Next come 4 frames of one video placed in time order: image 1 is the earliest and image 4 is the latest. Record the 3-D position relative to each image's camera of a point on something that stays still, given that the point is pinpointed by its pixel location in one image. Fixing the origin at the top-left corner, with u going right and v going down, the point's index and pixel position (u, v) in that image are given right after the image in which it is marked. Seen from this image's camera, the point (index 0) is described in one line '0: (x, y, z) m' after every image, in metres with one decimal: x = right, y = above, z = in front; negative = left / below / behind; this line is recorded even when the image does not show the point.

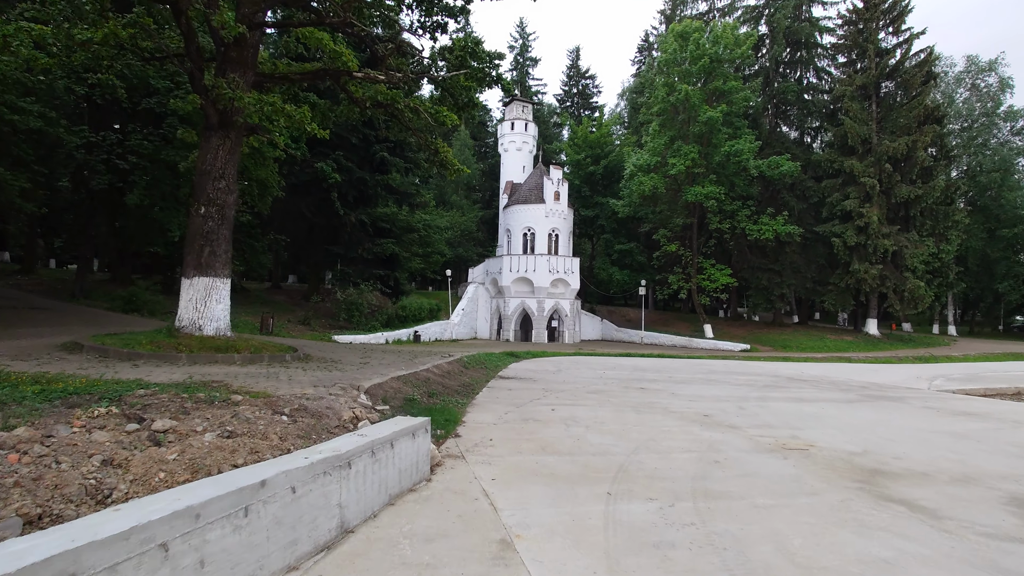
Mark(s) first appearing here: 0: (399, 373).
0: (-2.0, -1.5, +10.0) m
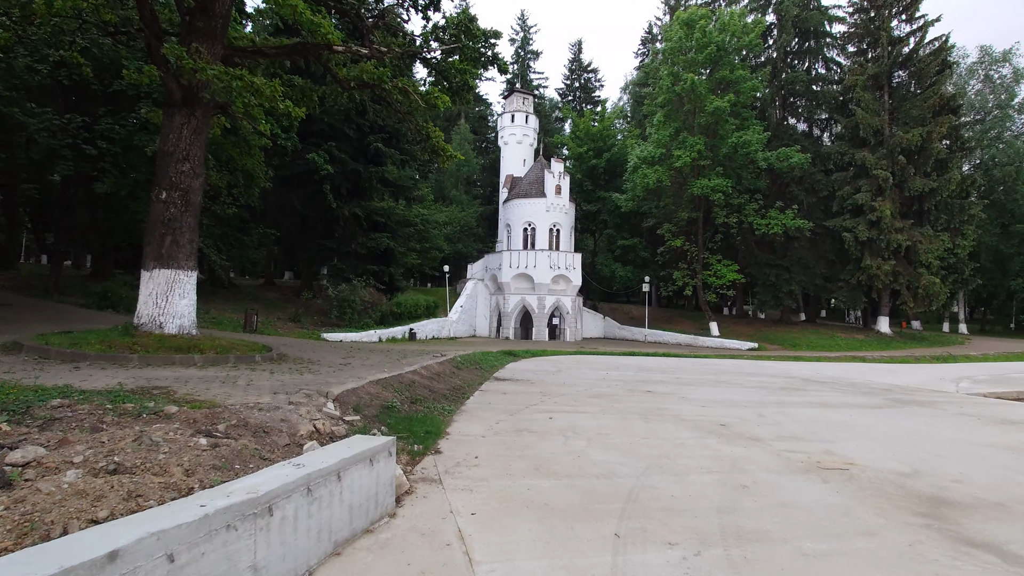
0: (-2.1, -1.4, +9.0) m
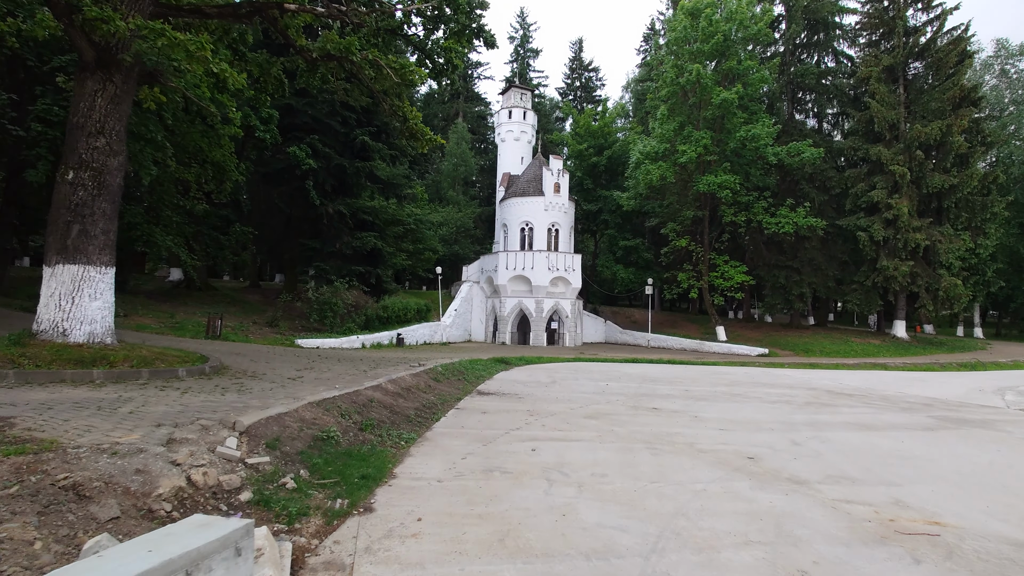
0: (-2.4, -1.4, +7.4) m
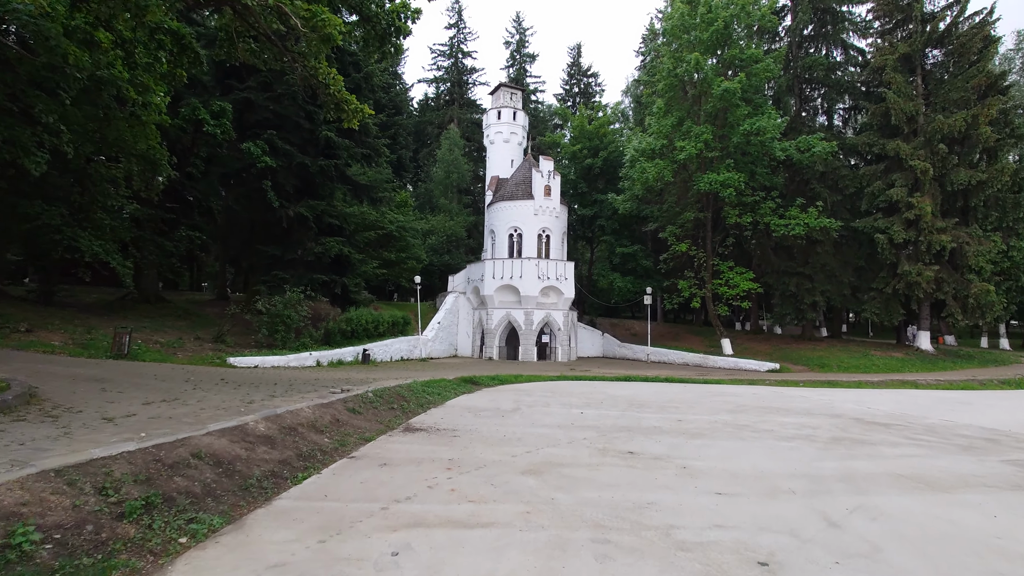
0: (-3.4, -1.4, +4.9) m
